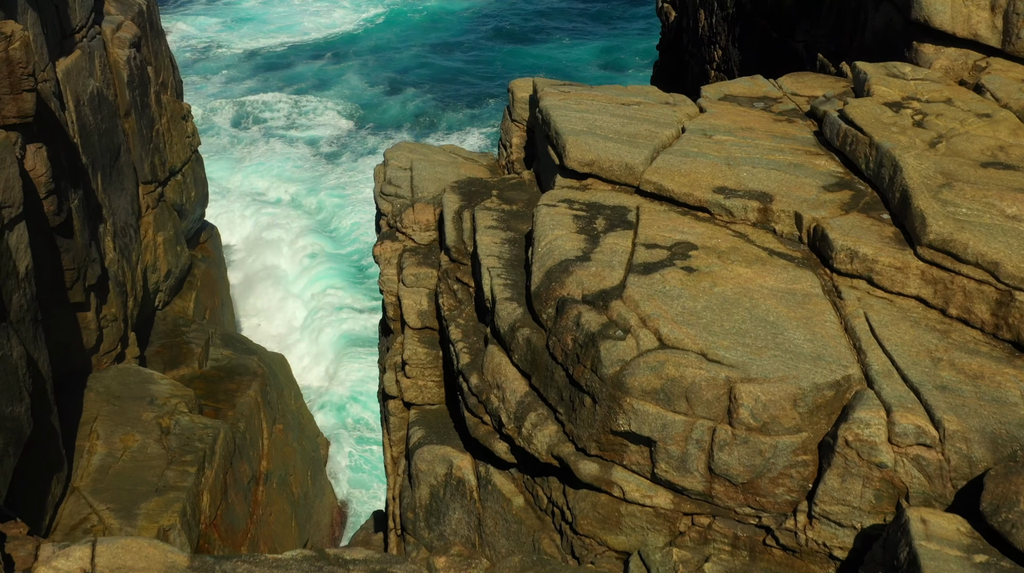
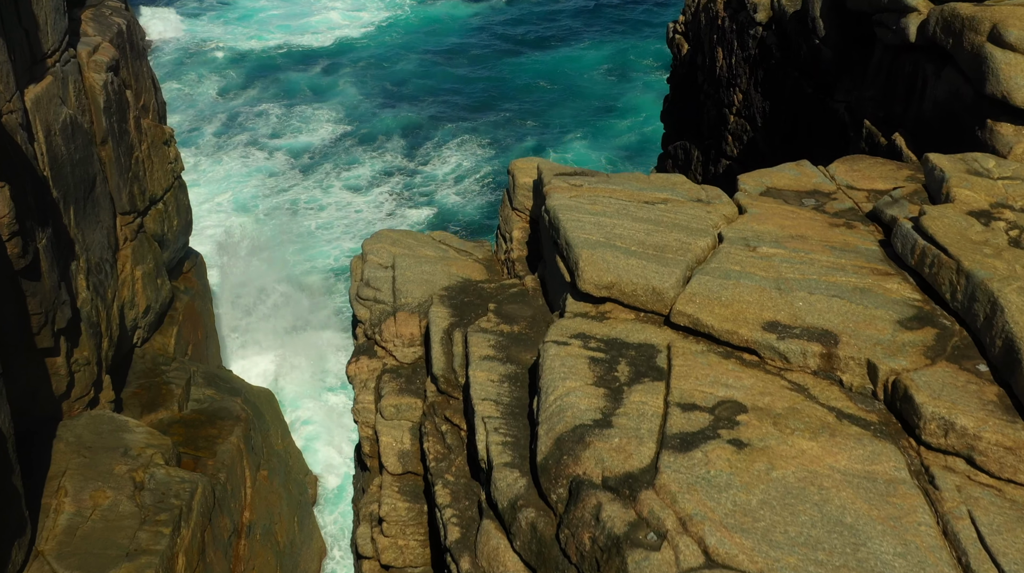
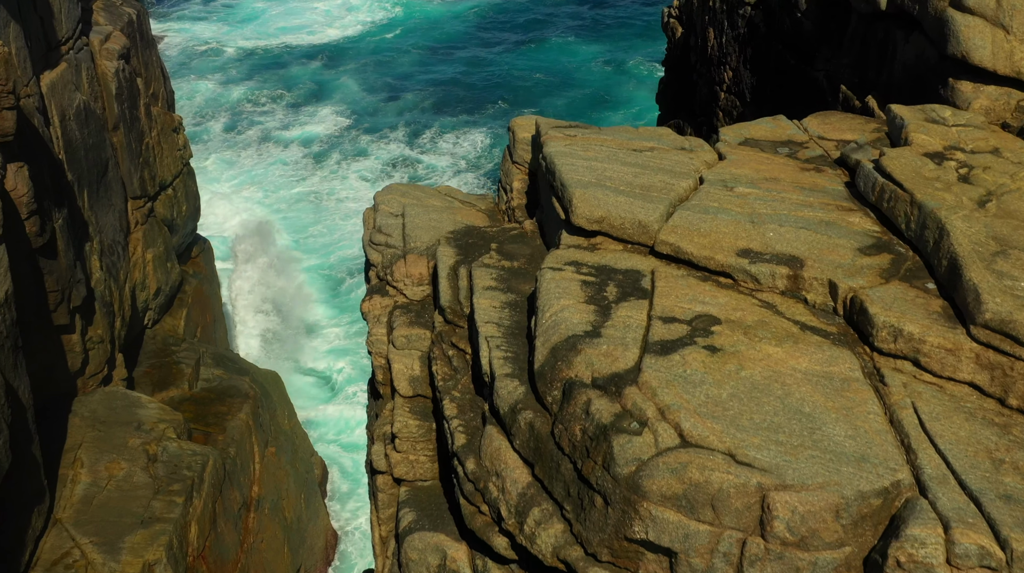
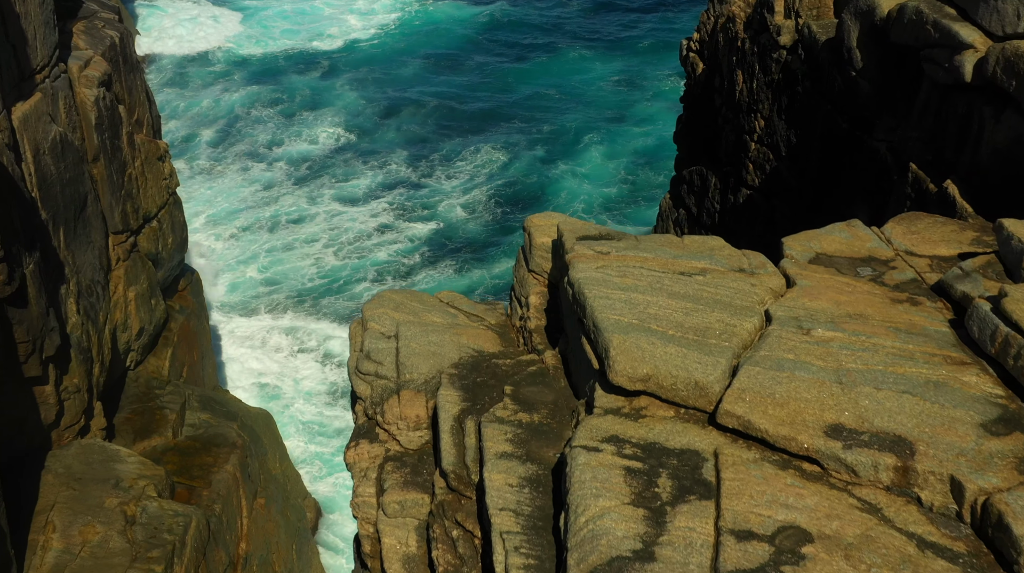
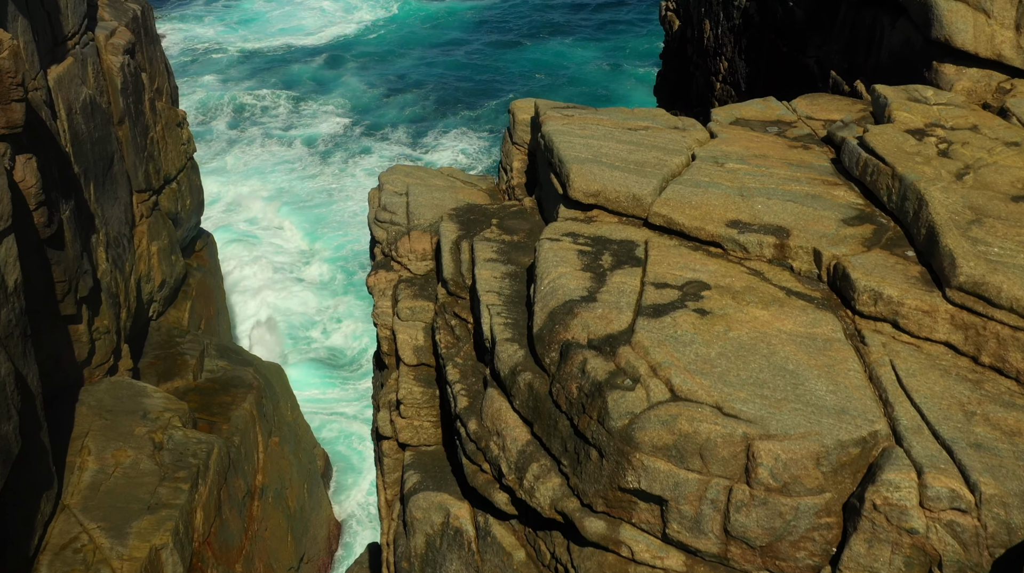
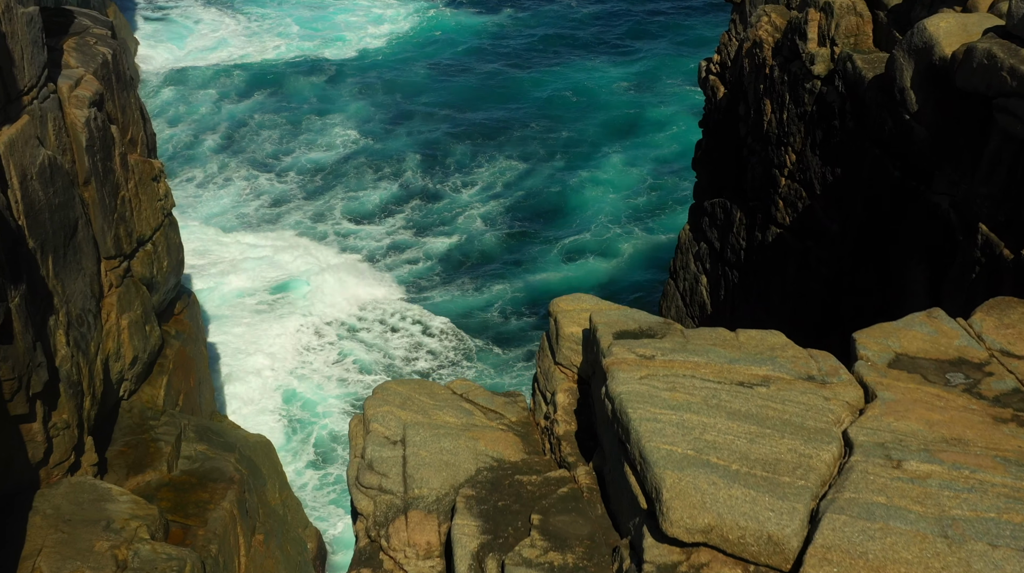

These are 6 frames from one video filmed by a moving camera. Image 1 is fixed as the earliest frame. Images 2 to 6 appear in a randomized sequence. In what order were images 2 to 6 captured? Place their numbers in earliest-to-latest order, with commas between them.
5, 3, 2, 4, 6
